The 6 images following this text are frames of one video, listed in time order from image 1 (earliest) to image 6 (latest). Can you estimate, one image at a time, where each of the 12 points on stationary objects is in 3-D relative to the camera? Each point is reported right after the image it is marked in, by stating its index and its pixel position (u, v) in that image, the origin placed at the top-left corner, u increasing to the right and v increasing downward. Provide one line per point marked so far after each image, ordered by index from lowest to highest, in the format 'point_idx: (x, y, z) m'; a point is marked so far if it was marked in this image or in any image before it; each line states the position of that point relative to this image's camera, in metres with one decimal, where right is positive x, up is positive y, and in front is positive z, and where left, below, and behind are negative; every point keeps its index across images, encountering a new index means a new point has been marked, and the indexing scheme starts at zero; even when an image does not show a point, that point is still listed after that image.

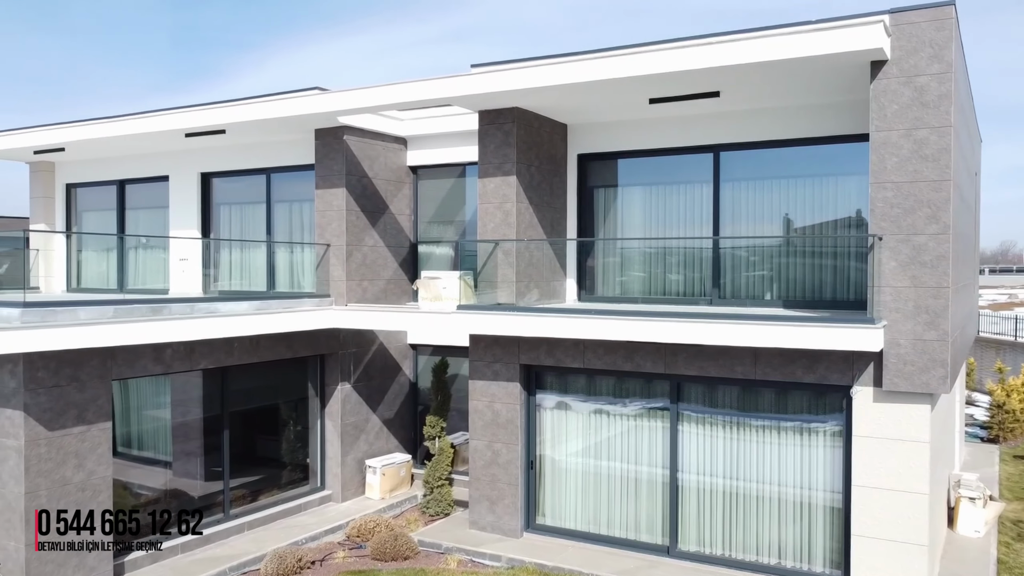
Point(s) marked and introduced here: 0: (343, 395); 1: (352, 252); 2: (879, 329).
0: (-3.0, -1.9, +13.3) m
1: (-2.9, +0.6, +13.5) m
2: (+4.0, -0.4, +8.1) m
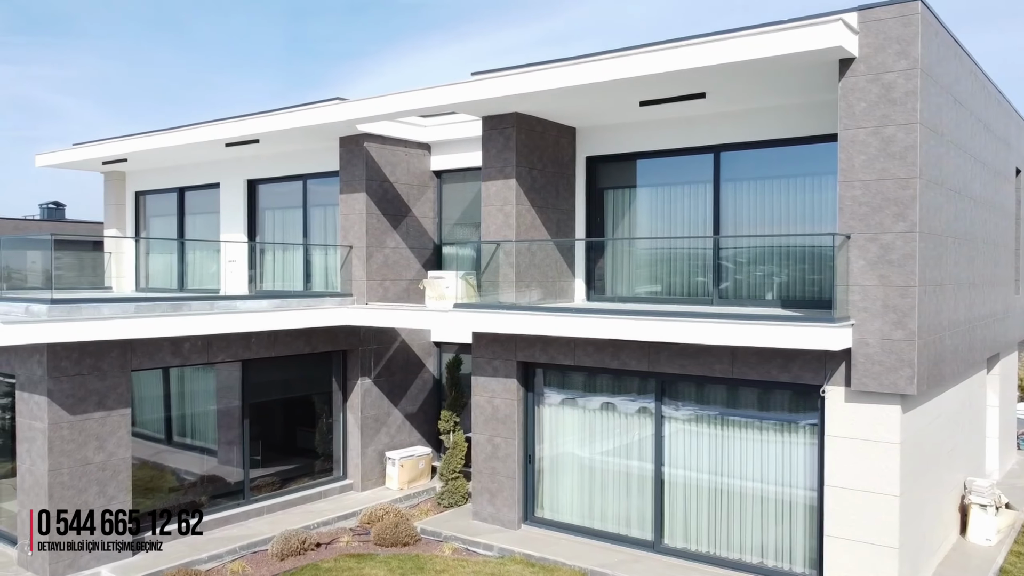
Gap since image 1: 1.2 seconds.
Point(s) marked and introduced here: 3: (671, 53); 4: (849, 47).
0: (-2.8, -1.9, +14.0) m
1: (-2.6, +0.6, +14.2) m
2: (+3.6, -0.4, +8.1) m
3: (+1.9, +3.1, +9.5) m
4: (+3.6, +2.6, +8.0) m
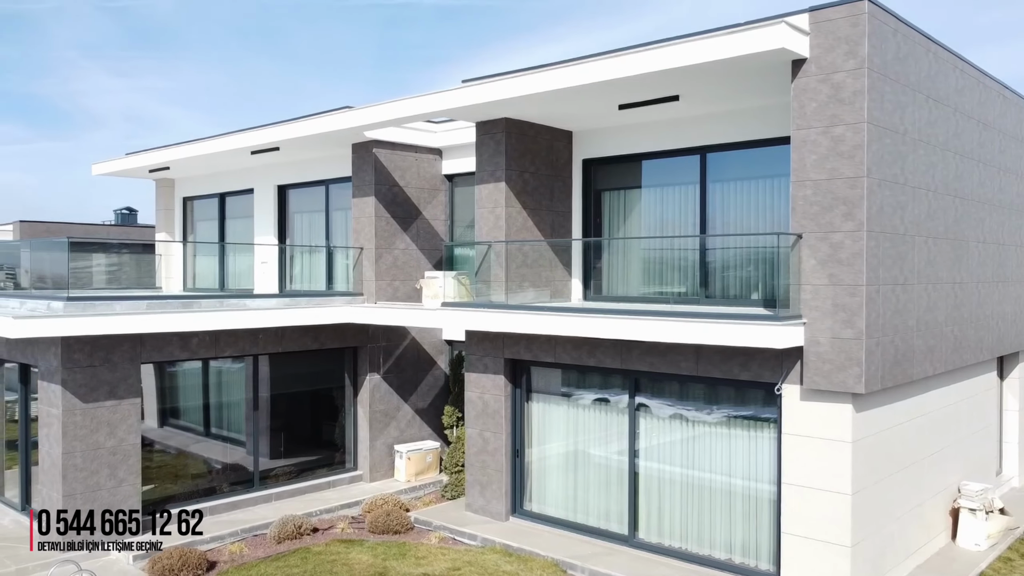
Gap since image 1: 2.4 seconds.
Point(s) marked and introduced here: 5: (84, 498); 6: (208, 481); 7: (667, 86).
0: (-2.7, -1.9, +14.6) m
1: (-2.6, +0.7, +14.8) m
2: (+3.1, -0.4, +8.2) m
3: (+1.6, +3.1, +9.8) m
4: (+3.1, +2.6, +8.0) m
5: (-6.0, -2.9, +10.5) m
6: (-5.0, -3.3, +12.8) m
7: (+2.2, +2.8, +10.6) m
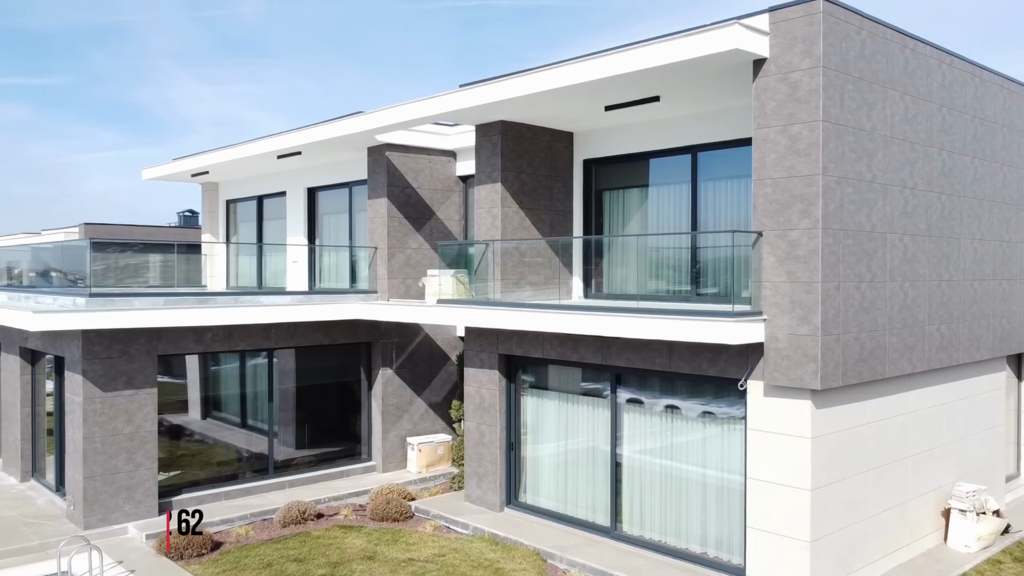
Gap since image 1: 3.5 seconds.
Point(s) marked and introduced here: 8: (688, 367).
0: (-2.6, -1.8, +15.2) m
1: (-2.4, +0.7, +15.4) m
2: (+2.7, -0.4, +8.3) m
3: (+1.3, +3.1, +10.0) m
4: (+2.6, +2.6, +8.2) m
5: (-6.2, -2.9, +11.3) m
6: (-5.0, -3.2, +13.6) m
7: (+2.0, +2.9, +10.8) m
8: (+2.2, -1.0, +9.4) m
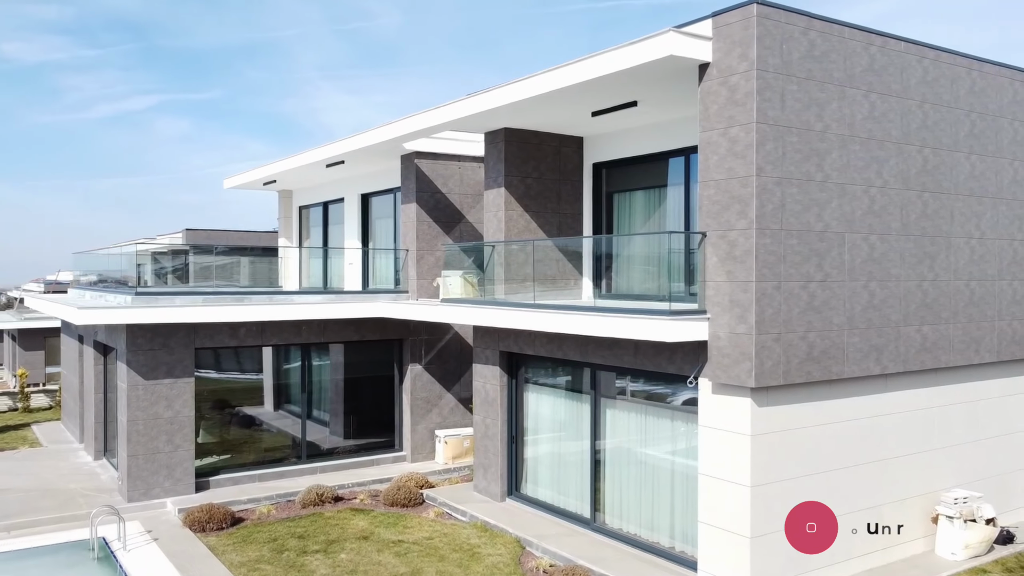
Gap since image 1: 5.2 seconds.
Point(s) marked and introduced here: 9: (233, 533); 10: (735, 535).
0: (-2.1, -1.8, +16.1) m
1: (-1.9, +0.7, +16.2) m
2: (+2.1, -0.4, +8.5) m
3: (+1.0, +3.1, +10.4) m
4: (+2.0, +2.6, +8.4) m
5: (-6.2, -2.9, +12.8) m
6: (-4.7, -3.2, +14.8) m
7: (+1.7, +2.9, +11.0) m
8: (+1.8, -1.0, +9.6) m
9: (-4.3, -3.8, +11.5) m
10: (+2.5, -2.8, +8.4) m
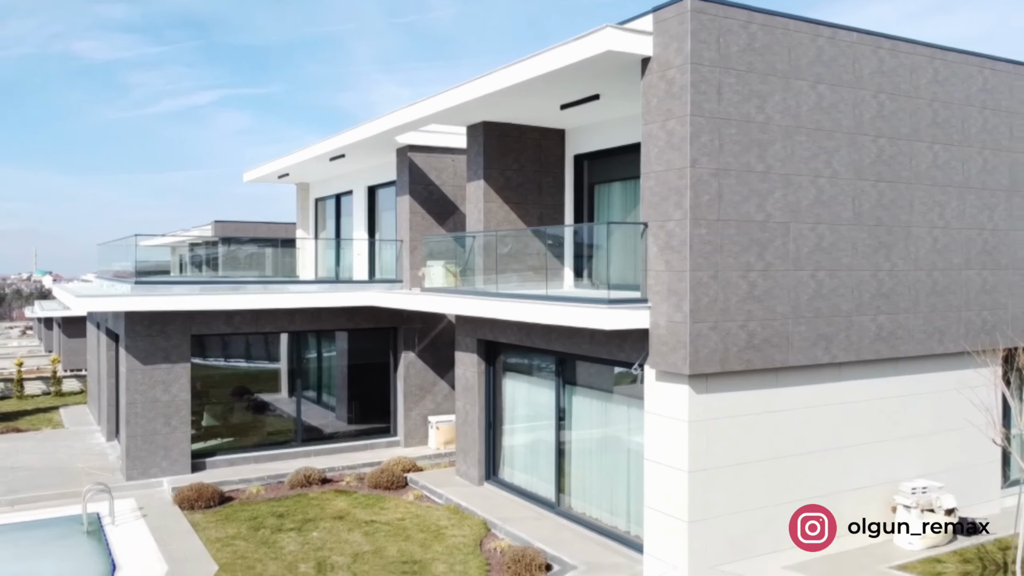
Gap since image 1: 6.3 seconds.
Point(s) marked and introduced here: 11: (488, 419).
0: (-2.3, -1.6, +16.5) m
1: (-2.1, +0.9, +16.6) m
2: (+1.4, -0.3, +8.7) m
3: (+0.4, +3.2, +10.6) m
4: (+1.4, +2.7, +8.5) m
5: (-6.6, -2.7, +13.5) m
6: (-5.0, -3.0, +15.4) m
7: (+1.3, +3.0, +11.2) m
8: (+1.2, -0.9, +9.9) m
9: (-4.7, -3.6, +12.1) m
10: (+1.9, -2.6, +8.6) m
11: (-0.4, -2.3, +13.2) m
